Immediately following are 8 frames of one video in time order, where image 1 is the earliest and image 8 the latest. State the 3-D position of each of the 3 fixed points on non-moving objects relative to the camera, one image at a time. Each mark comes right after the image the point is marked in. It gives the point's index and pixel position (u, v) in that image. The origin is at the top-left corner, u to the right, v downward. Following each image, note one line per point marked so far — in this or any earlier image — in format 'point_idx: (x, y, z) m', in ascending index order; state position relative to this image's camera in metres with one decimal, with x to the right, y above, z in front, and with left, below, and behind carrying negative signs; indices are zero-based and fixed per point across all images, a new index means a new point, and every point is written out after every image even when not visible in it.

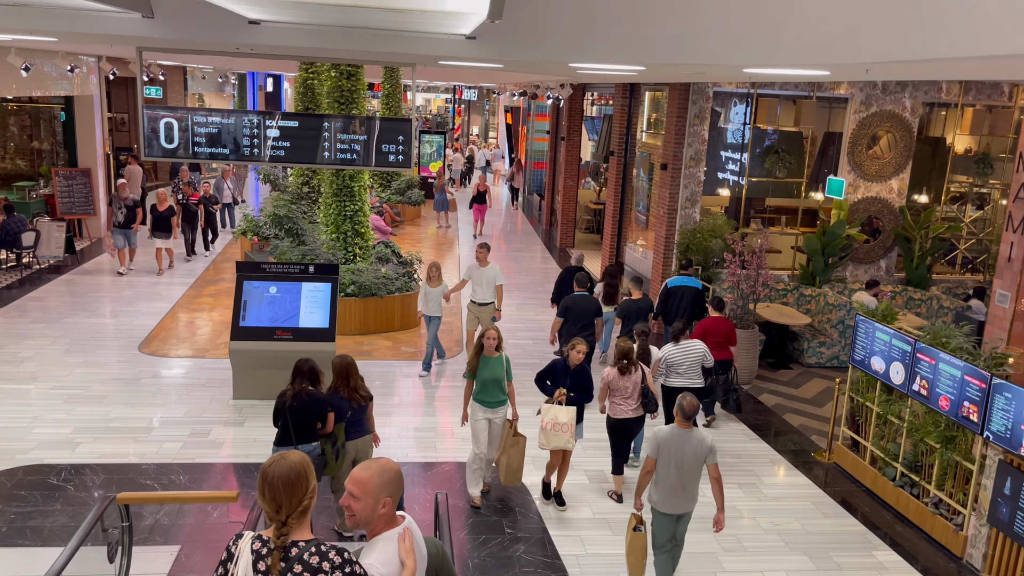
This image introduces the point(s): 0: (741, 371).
0: (+2.7, -1.0, +9.8) m
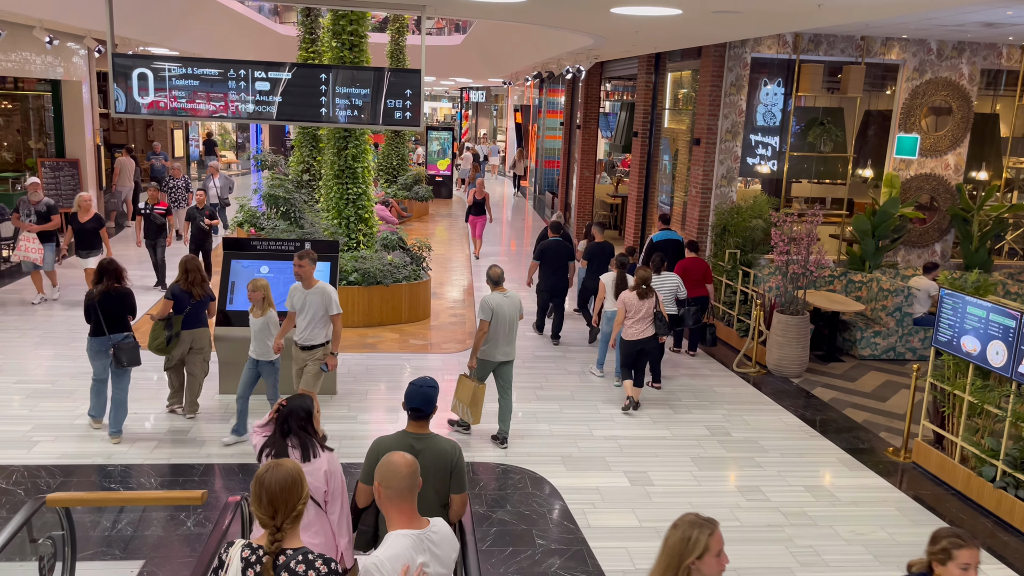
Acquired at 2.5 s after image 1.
0: (+3.0, -0.8, +8.8) m
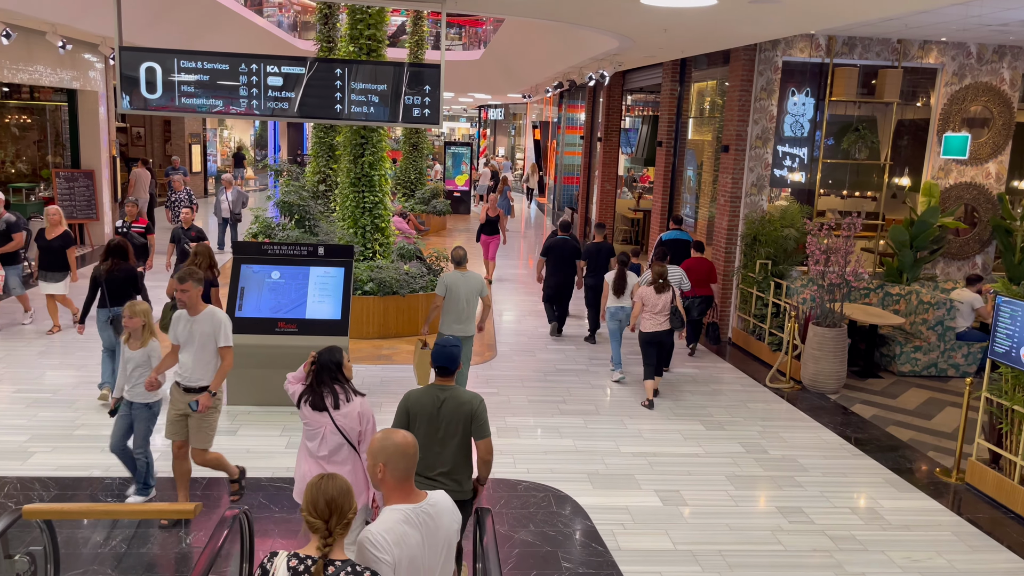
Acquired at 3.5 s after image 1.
0: (+3.2, -0.9, +8.3) m
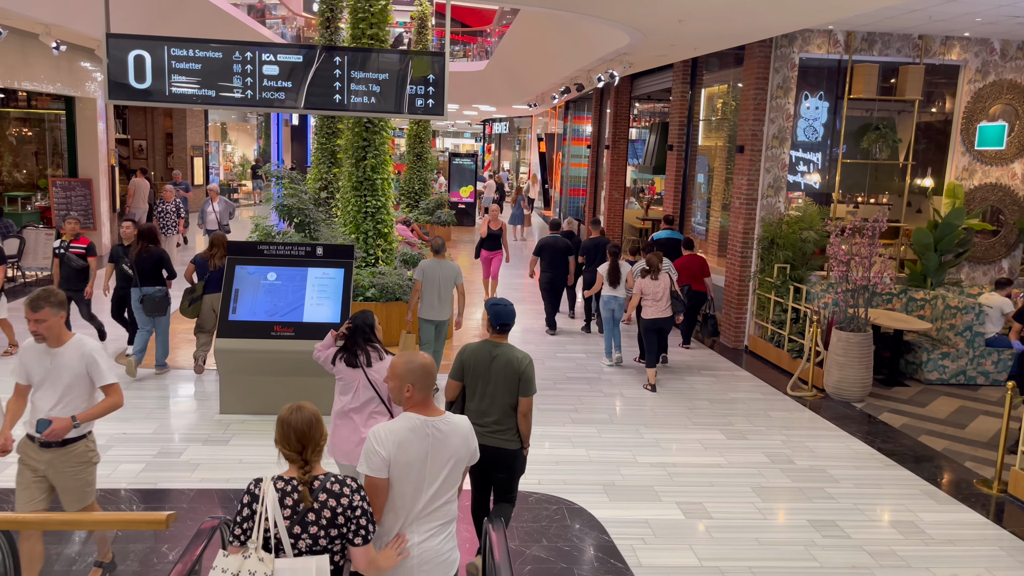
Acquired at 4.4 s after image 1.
0: (+3.3, -0.9, +7.9) m
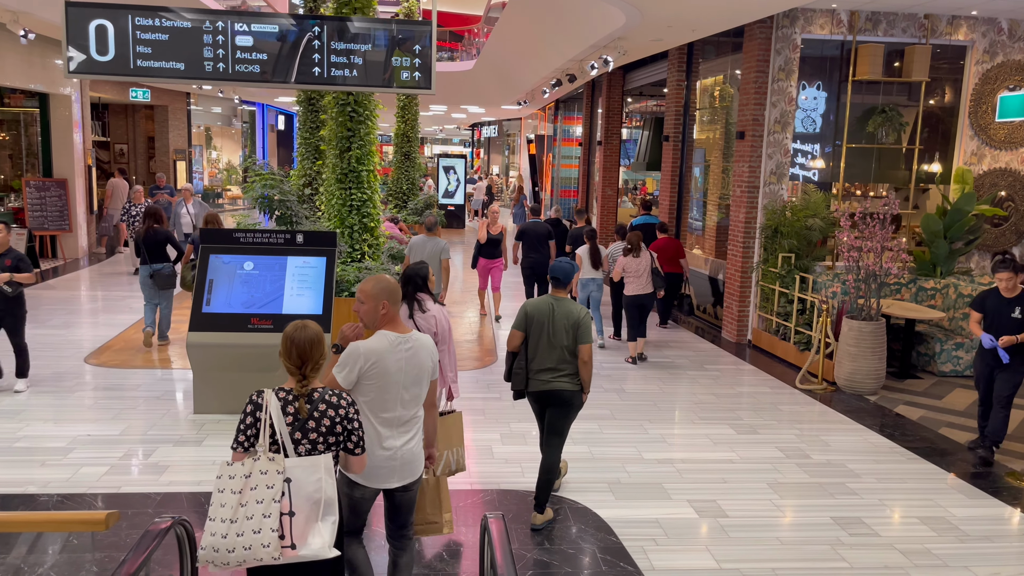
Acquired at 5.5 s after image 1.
0: (+3.2, -0.8, +7.5) m
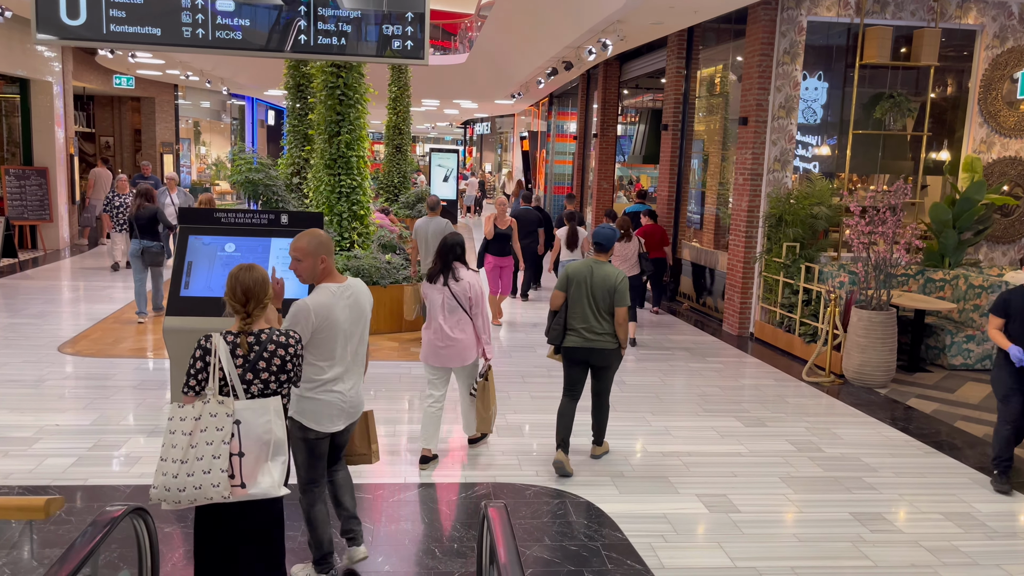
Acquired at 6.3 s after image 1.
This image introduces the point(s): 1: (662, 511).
0: (+3.2, -0.7, +7.2) m
1: (+0.8, -1.2, +4.5) m
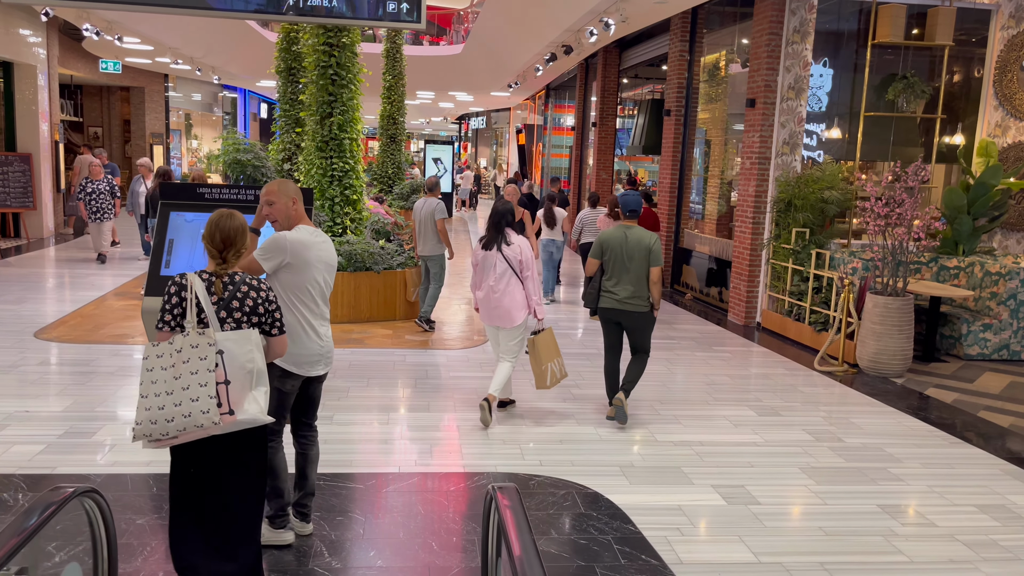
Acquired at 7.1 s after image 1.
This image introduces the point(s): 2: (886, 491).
0: (+3.2, -0.6, +6.9) m
1: (+0.8, -1.1, +4.2) m
2: (+2.0, -1.1, +4.5) m
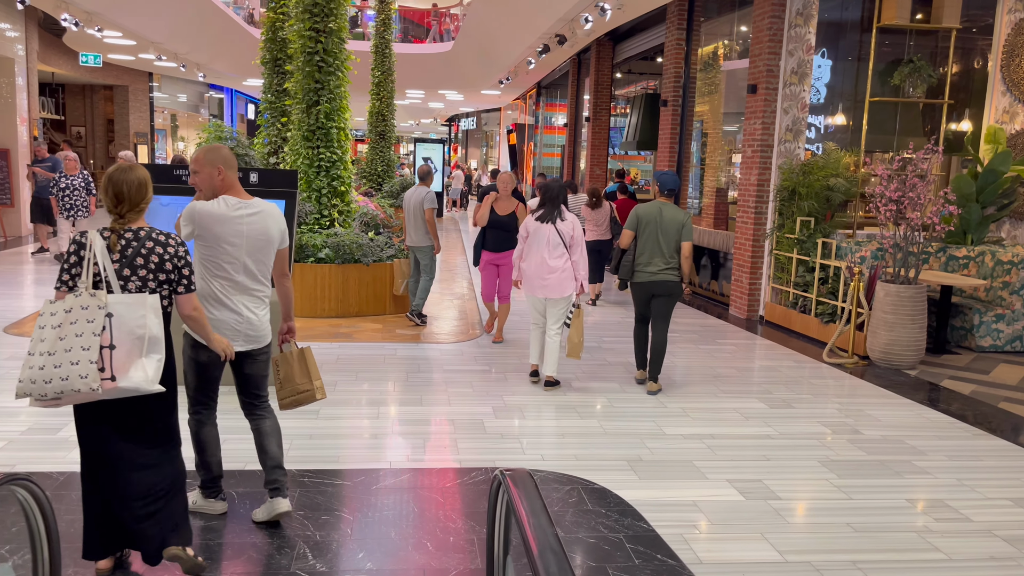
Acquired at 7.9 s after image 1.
0: (+3.1, -0.5, +6.6) m
1: (+0.8, -1.0, +3.9) m
2: (+2.0, -1.0, +4.2) m
